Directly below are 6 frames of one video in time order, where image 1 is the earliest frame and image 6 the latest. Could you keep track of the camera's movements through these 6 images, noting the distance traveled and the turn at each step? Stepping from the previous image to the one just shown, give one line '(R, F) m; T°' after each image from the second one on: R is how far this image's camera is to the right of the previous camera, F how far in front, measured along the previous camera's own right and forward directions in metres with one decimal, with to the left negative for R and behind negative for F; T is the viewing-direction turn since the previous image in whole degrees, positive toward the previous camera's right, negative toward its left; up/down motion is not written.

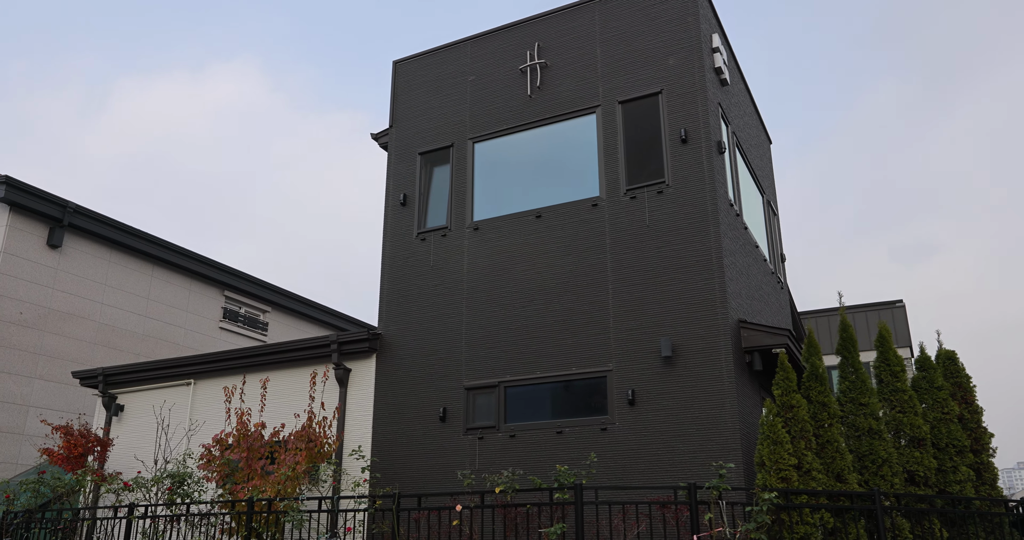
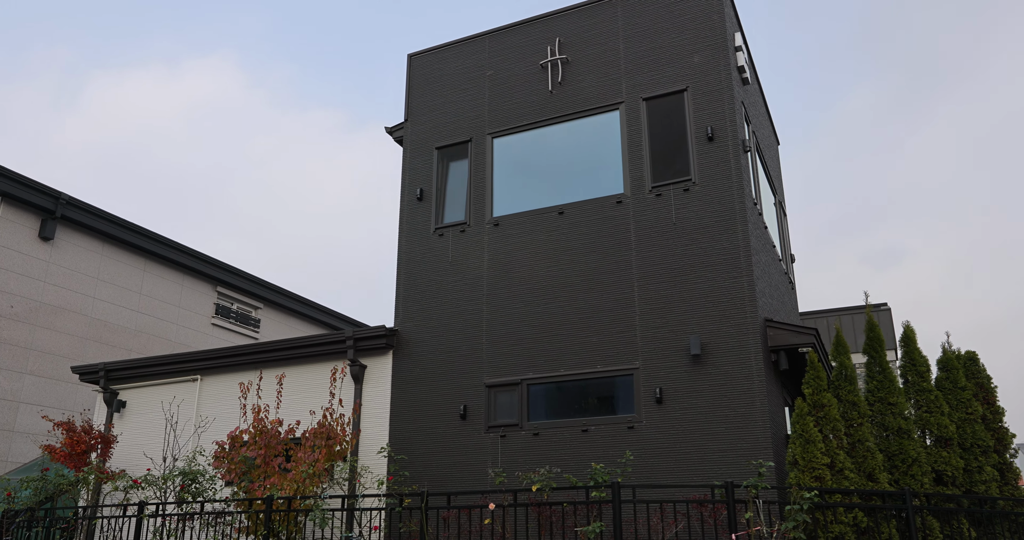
(-0.6, +0.1) m; +2°
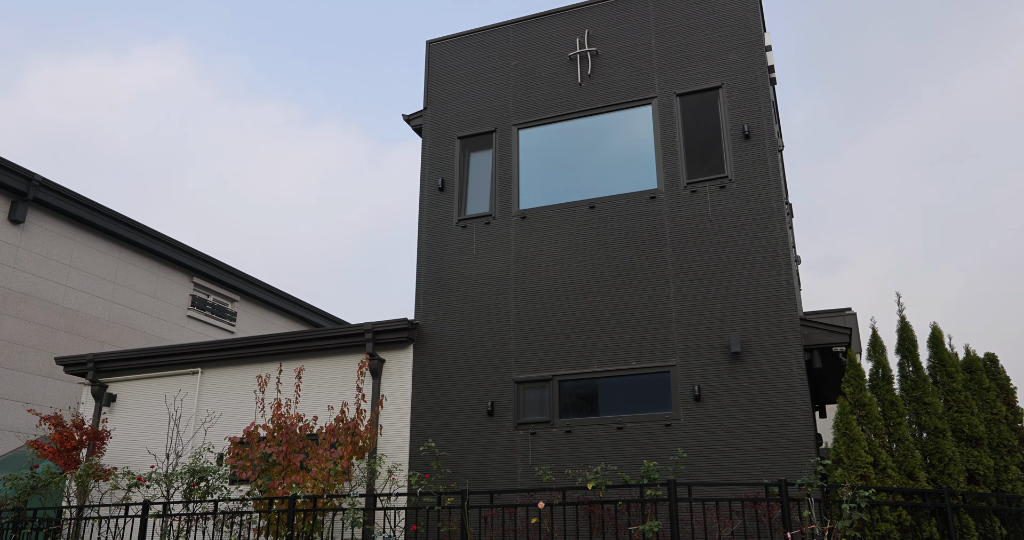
(-1.1, +0.3) m; +4°
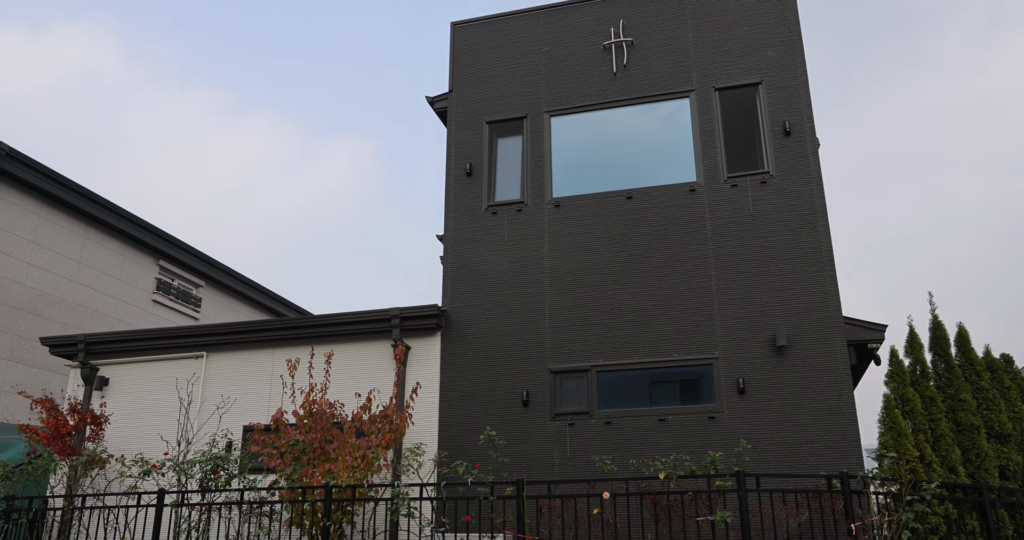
(-1.4, +0.3) m; +5°
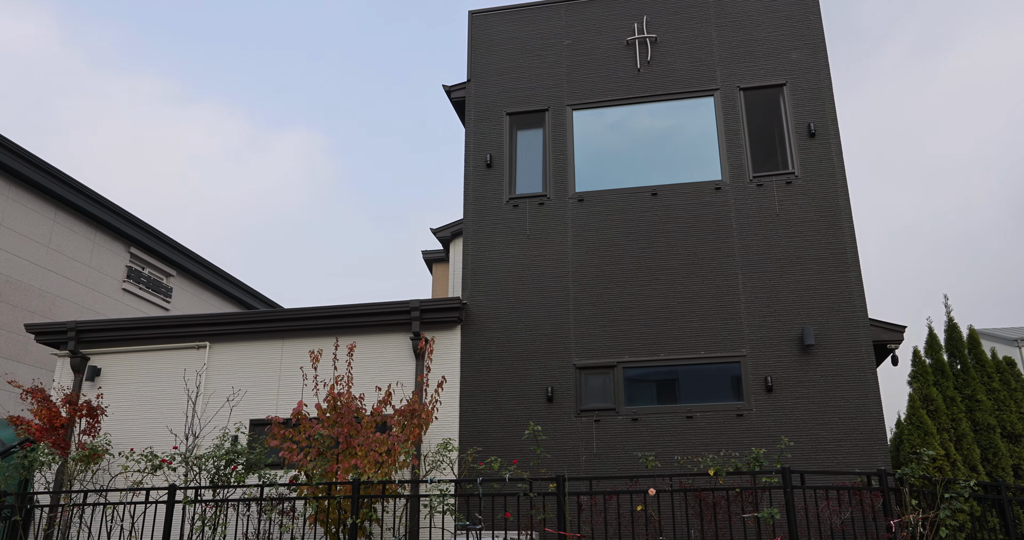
(-1.0, +0.2) m; +4°
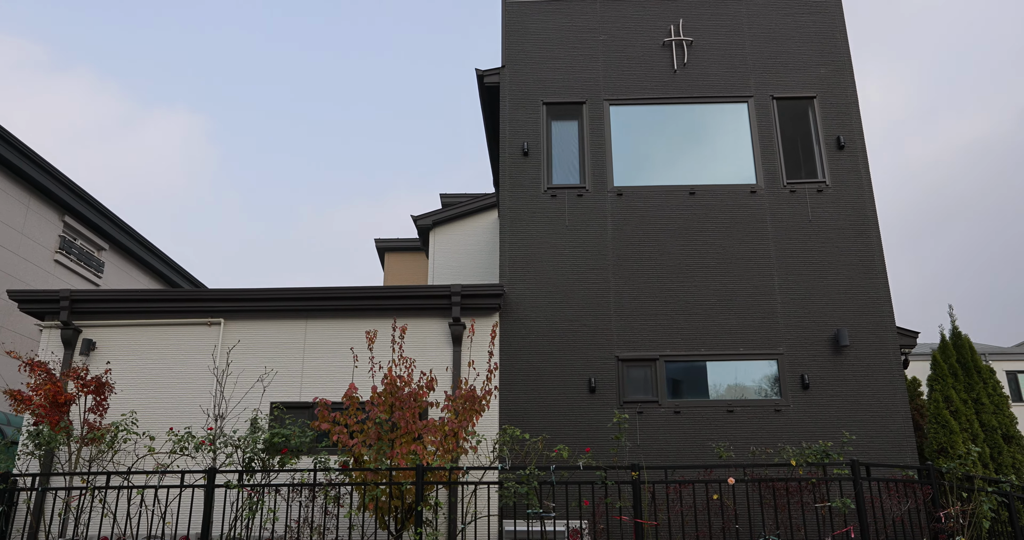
(-2.1, +0.3) m; +9°
